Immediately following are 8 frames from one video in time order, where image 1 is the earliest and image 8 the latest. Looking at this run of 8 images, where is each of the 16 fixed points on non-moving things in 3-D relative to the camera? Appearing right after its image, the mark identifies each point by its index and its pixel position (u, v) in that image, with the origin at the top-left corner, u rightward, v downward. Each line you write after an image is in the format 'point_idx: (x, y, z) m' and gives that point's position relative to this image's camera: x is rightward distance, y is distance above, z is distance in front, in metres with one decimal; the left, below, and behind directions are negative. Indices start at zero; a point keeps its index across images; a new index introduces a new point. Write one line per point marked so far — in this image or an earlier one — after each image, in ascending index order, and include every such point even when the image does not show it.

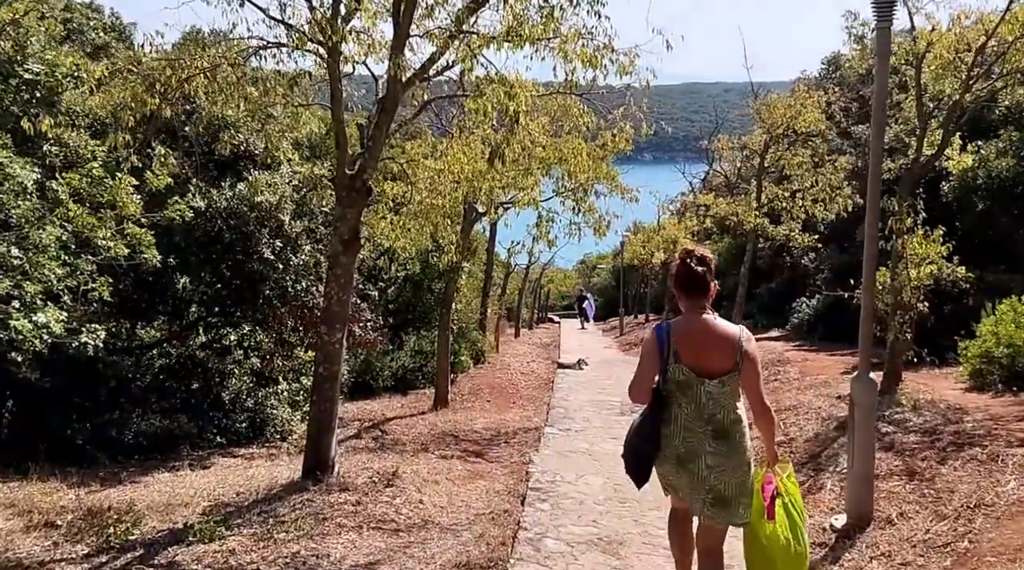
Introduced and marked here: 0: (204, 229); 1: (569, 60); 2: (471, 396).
0: (-3.6, +0.6, +10.3) m
1: (+0.4, +1.8, +7.3) m
2: (-0.7, -1.9, +15.8) m
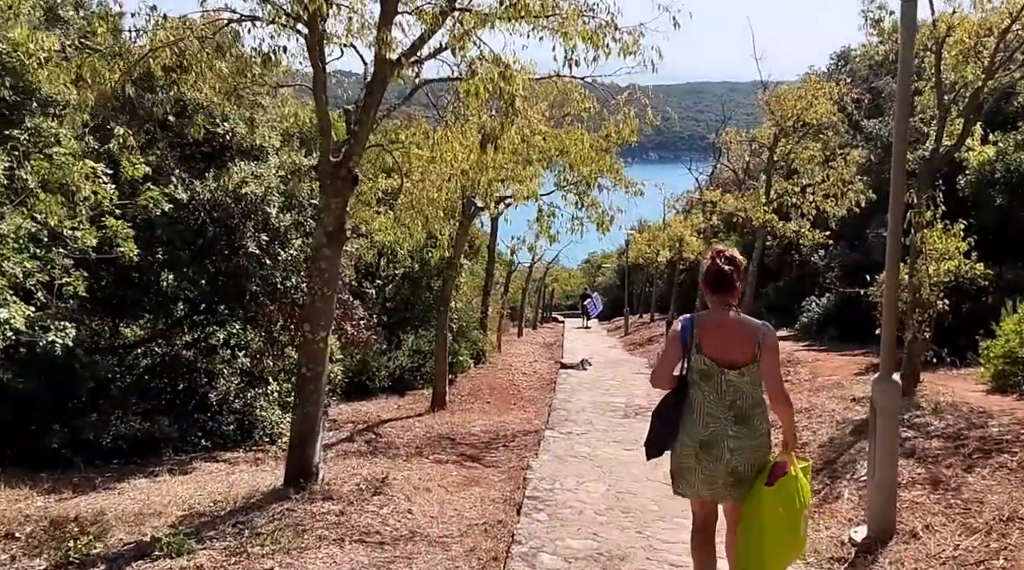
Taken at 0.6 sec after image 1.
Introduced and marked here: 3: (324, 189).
0: (-3.6, +0.7, +9.8) m
1: (+0.4, +1.9, +6.8) m
2: (-0.7, -1.9, +15.4) m
3: (-1.4, +0.7, +6.8) m
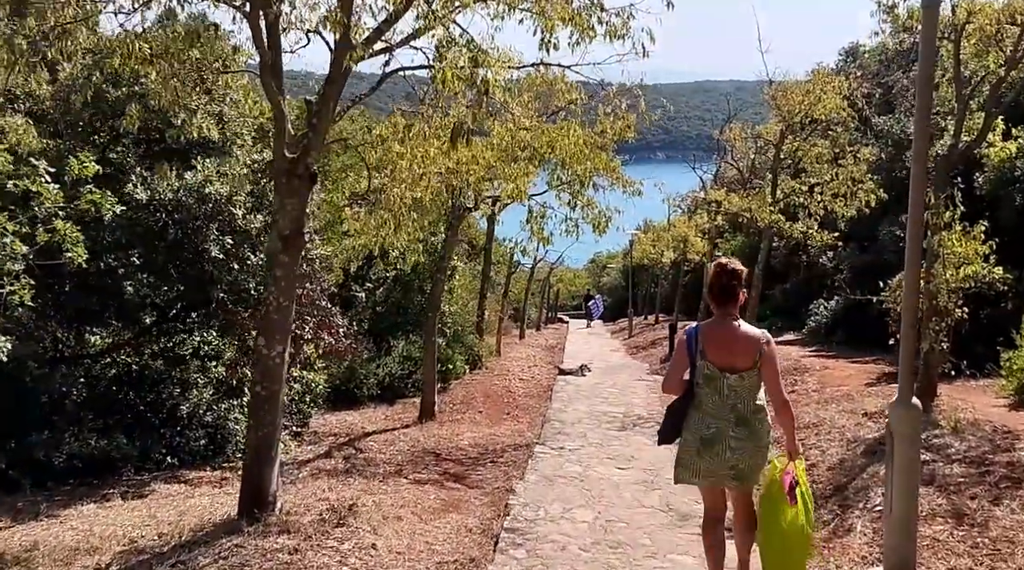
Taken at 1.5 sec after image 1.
0: (-3.7, +0.6, +9.2) m
1: (+0.3, +1.8, +6.2) m
2: (-0.8, -1.9, +14.7) m
3: (-1.6, +0.7, +6.2) m
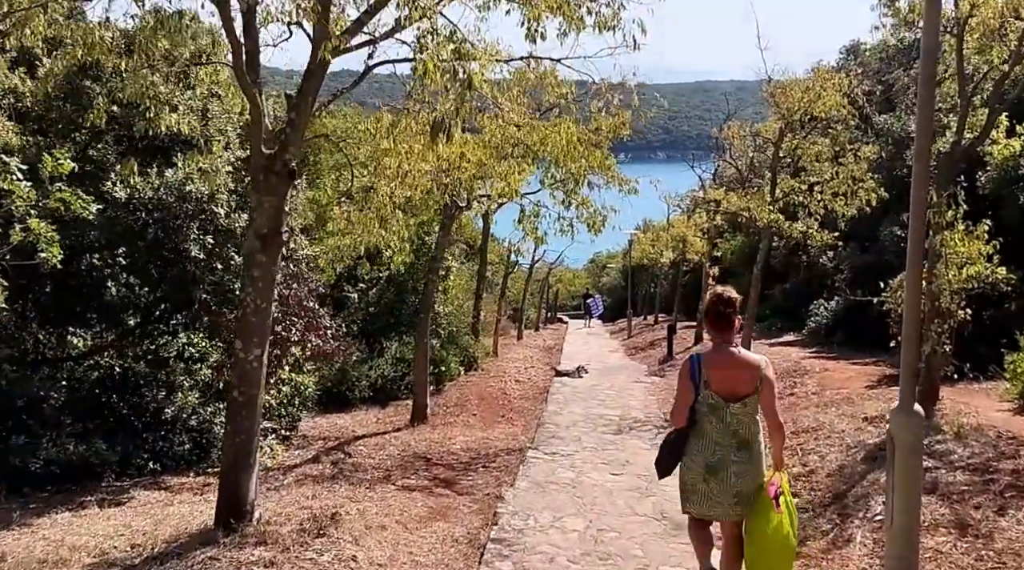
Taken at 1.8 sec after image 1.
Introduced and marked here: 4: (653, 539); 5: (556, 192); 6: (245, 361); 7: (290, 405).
0: (-3.8, +0.6, +9.0) m
1: (+0.2, +1.8, +5.9) m
2: (-0.9, -2.0, +14.5) m
3: (-1.7, +0.7, +5.9) m
4: (+1.0, -1.8, +6.5) m
5: (+0.6, +1.2, +11.5) m
6: (-1.8, -0.5, +6.1) m
7: (-2.9, -1.5, +11.7) m
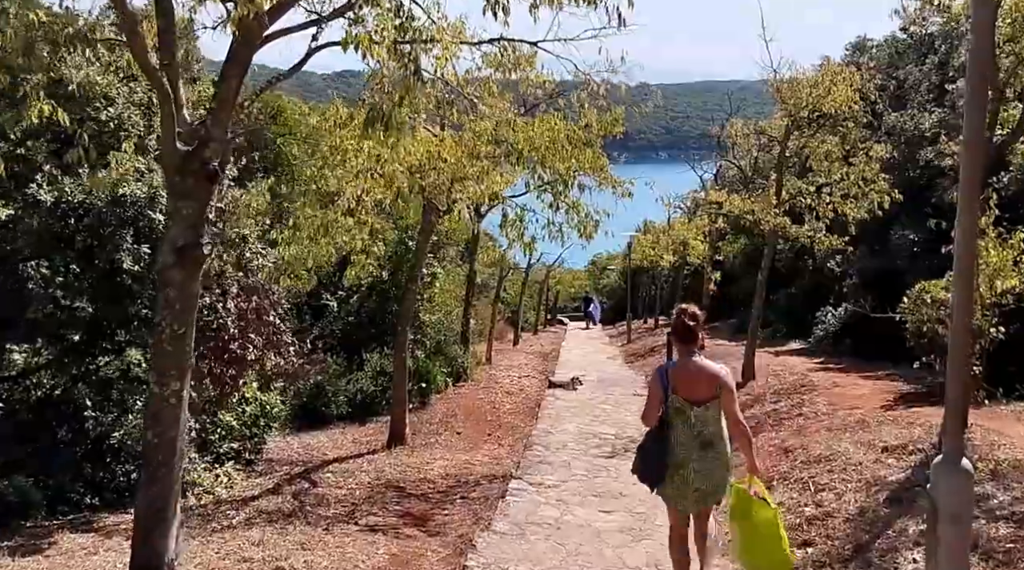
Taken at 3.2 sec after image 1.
0: (-4.0, +0.5, +8.0) m
1: (0.0, +1.7, +5.0) m
2: (-1.1, -2.1, +13.5) m
3: (-1.9, +0.5, +5.0) m
4: (+0.8, -2.0, +5.6) m
5: (+0.4, +1.1, +10.6) m
6: (-2.0, -0.6, +5.1) m
7: (-3.0, -1.7, +10.7) m
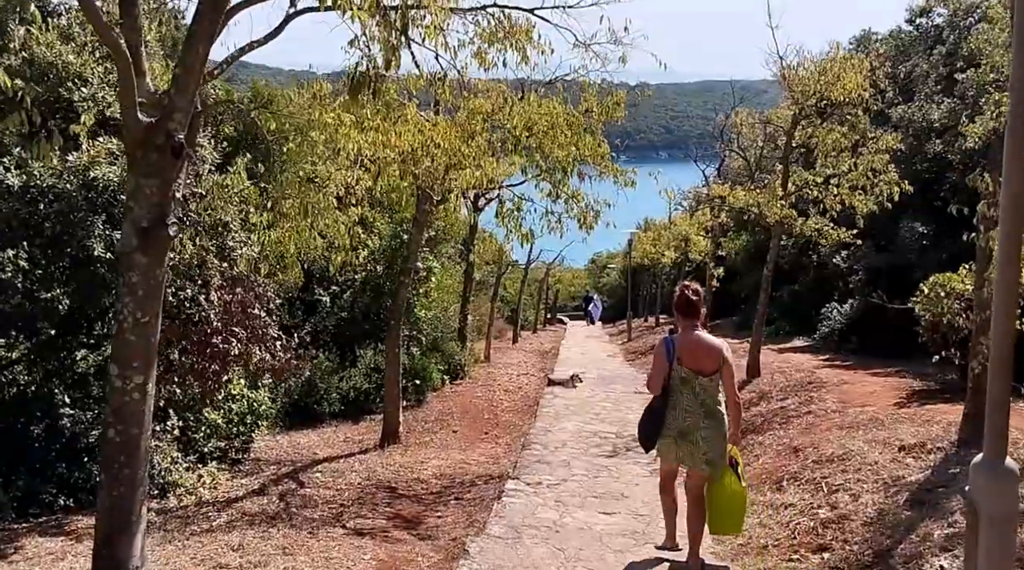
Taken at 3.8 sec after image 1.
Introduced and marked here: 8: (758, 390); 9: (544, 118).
0: (-4.1, +0.6, +7.6) m
1: (-0.1, +1.7, +4.6) m
2: (-1.1, -2.0, +13.1) m
3: (-1.9, +0.6, +4.6) m
4: (+0.8, -1.9, +5.2) m
5: (+0.3, +1.1, +10.1) m
6: (-2.0, -0.5, +4.7) m
7: (-3.1, -1.6, +10.3) m
8: (+3.5, -1.5, +12.9) m
9: (+0.3, +1.7, +9.2) m
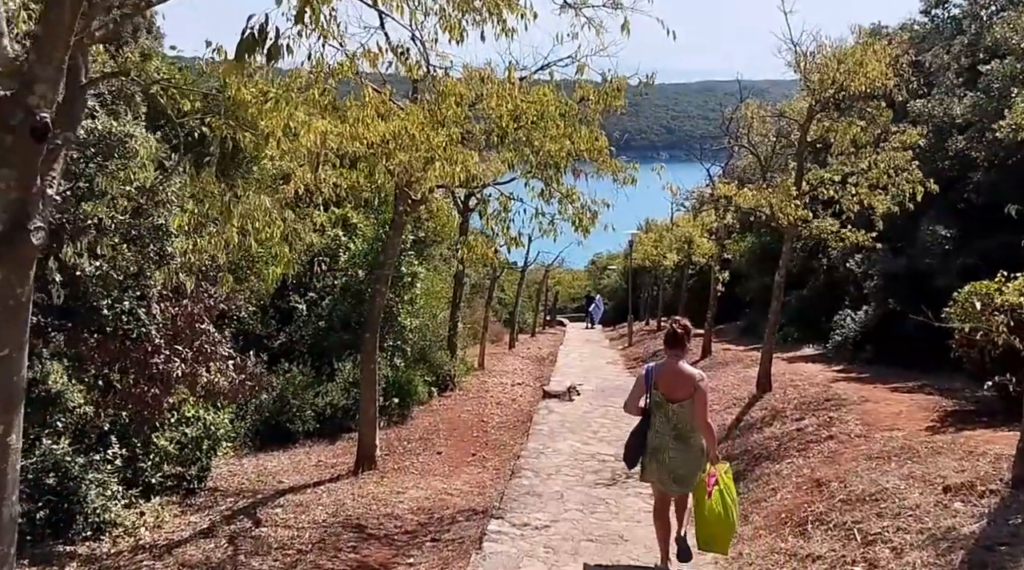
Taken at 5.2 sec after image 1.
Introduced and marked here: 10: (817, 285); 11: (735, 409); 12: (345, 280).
0: (-4.2, +0.5, +6.5) m
1: (-0.2, +1.7, +3.5) m
2: (-1.2, -2.1, +12.0) m
3: (-2.1, +0.5, +3.5) m
4: (+0.7, -2.0, +4.1) m
5: (+0.2, +1.0, +9.1) m
6: (-2.2, -0.6, +3.6) m
7: (-3.2, -1.7, +9.3) m
8: (+3.4, -1.6, +11.8) m
9: (+0.2, +1.6, +8.2) m
10: (+6.7, 0.0, +19.8) m
11: (+3.1, -1.7, +12.7) m
12: (-2.4, +0.1, +12.8) m
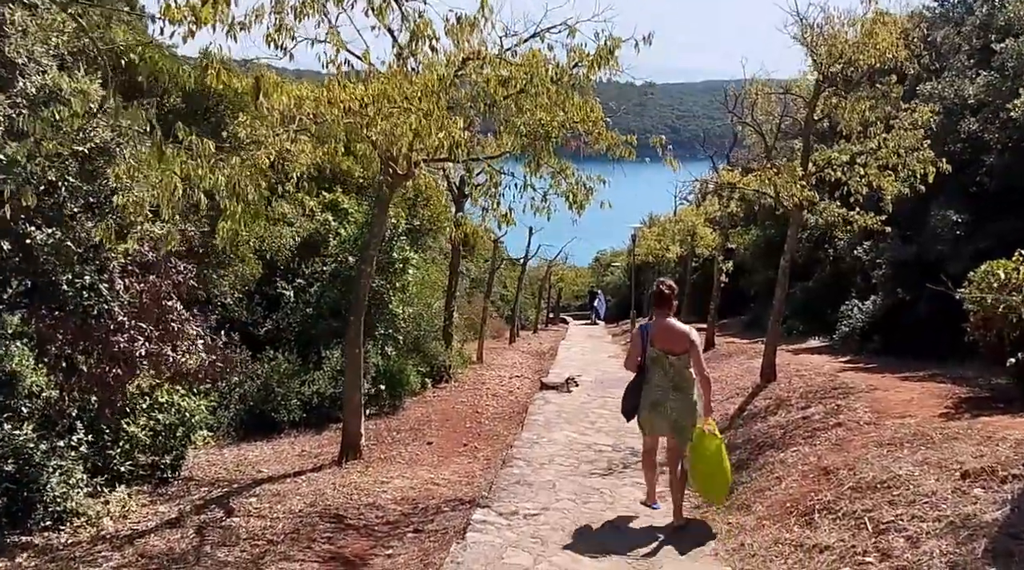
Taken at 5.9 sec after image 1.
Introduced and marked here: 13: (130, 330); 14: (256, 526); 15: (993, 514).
0: (-4.3, +0.7, +6.1) m
1: (-0.3, +1.9, +3.0) m
2: (-1.3, -1.9, +11.6) m
3: (-2.2, +0.7, +3.1) m
4: (+0.5, -1.8, +3.6) m
5: (+0.1, +1.2, +8.6) m
6: (-2.3, -0.4, +3.2) m
7: (-3.3, -1.5, +8.8) m
8: (+3.3, -1.4, +11.3) m
9: (+0.1, +1.8, +7.7) m
10: (+6.7, +0.2, +19.3) m
11: (+3.0, -1.5, +12.2) m
12: (-2.5, +0.3, +12.3) m
13: (-3.0, -0.3, +7.2) m
14: (-2.0, -1.9, +7.1) m
15: (+2.8, -1.3, +5.3) m
